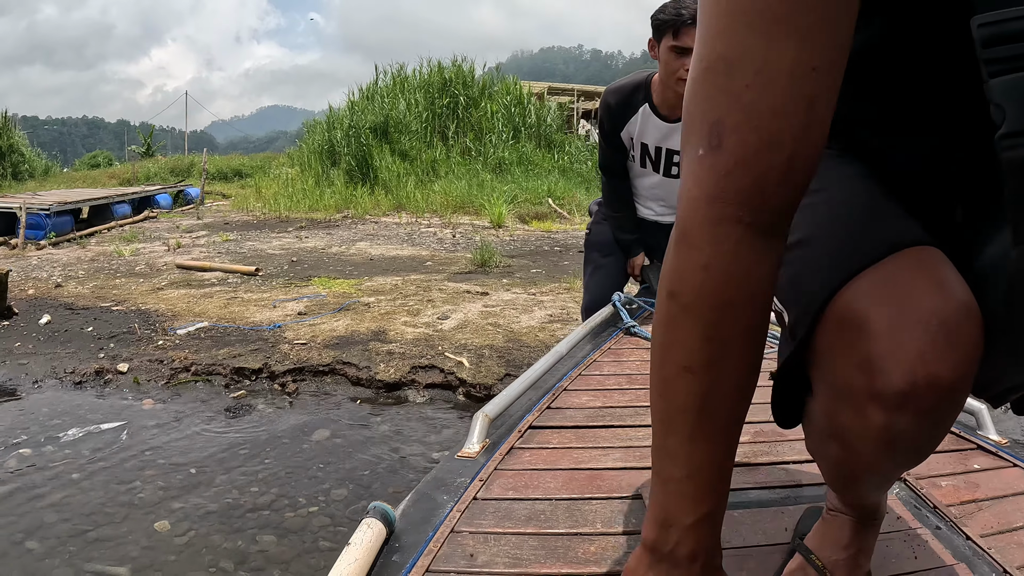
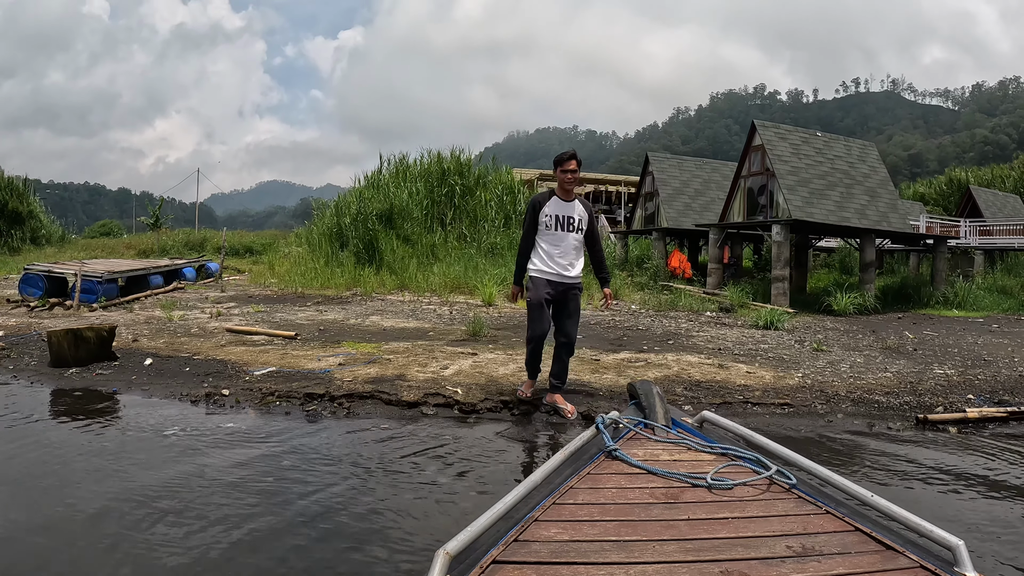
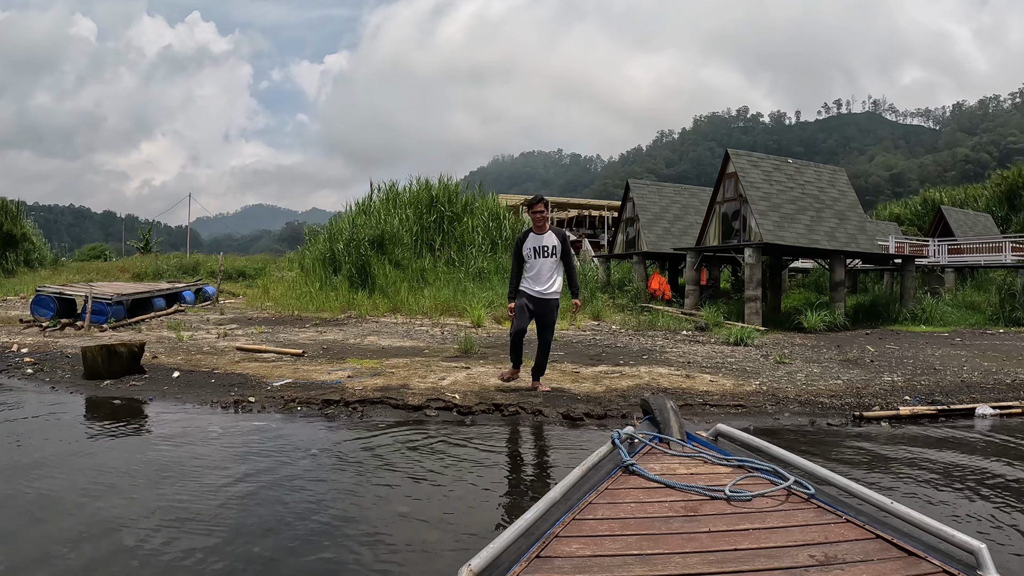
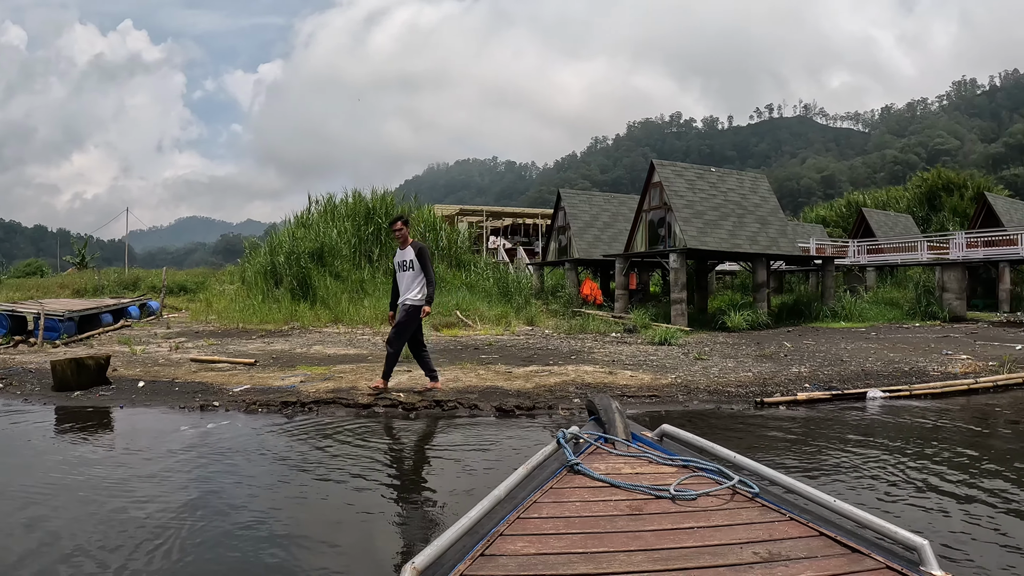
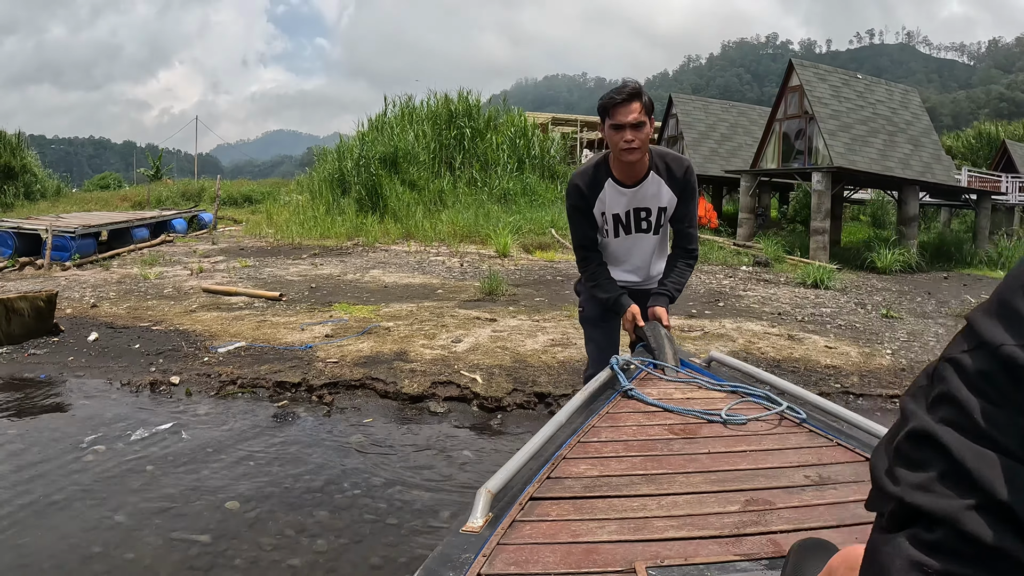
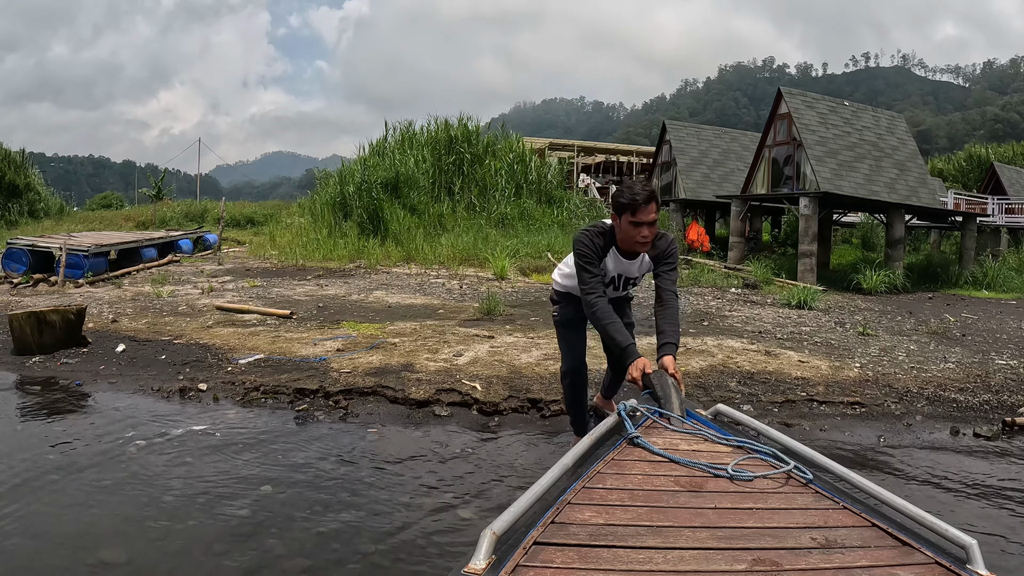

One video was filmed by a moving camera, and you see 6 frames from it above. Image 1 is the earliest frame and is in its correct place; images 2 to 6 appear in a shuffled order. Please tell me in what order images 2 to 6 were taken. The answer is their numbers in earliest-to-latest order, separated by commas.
5, 6, 2, 3, 4
